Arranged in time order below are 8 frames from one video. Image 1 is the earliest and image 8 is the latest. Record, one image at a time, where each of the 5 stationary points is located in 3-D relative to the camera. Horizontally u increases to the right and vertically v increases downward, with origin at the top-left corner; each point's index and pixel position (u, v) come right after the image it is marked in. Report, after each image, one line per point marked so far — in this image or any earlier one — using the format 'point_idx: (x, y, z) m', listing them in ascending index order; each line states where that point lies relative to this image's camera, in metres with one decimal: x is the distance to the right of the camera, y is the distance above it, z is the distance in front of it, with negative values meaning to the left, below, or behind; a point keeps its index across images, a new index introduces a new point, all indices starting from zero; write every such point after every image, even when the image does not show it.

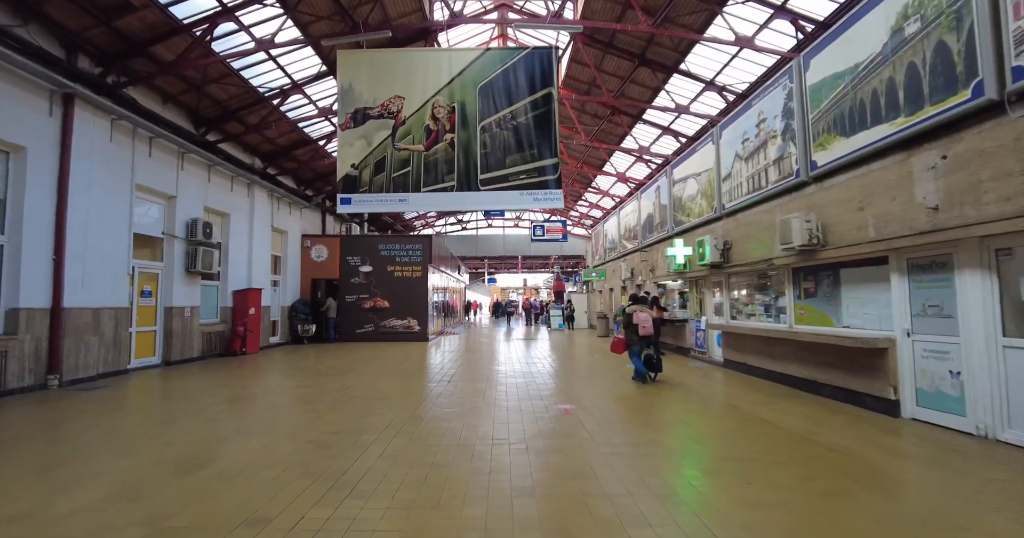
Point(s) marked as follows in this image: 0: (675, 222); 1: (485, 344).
0: (+4.3, +1.2, +11.7) m
1: (-0.9, -2.8, +17.2) m
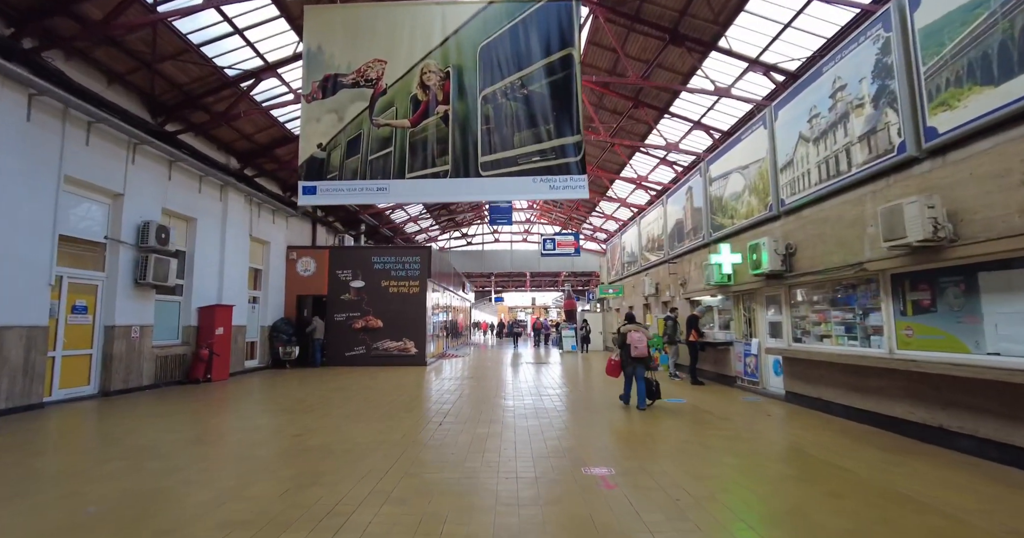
0: (+4.5, +0.9, +10.0) m
1: (-0.6, -3.4, +15.4) m
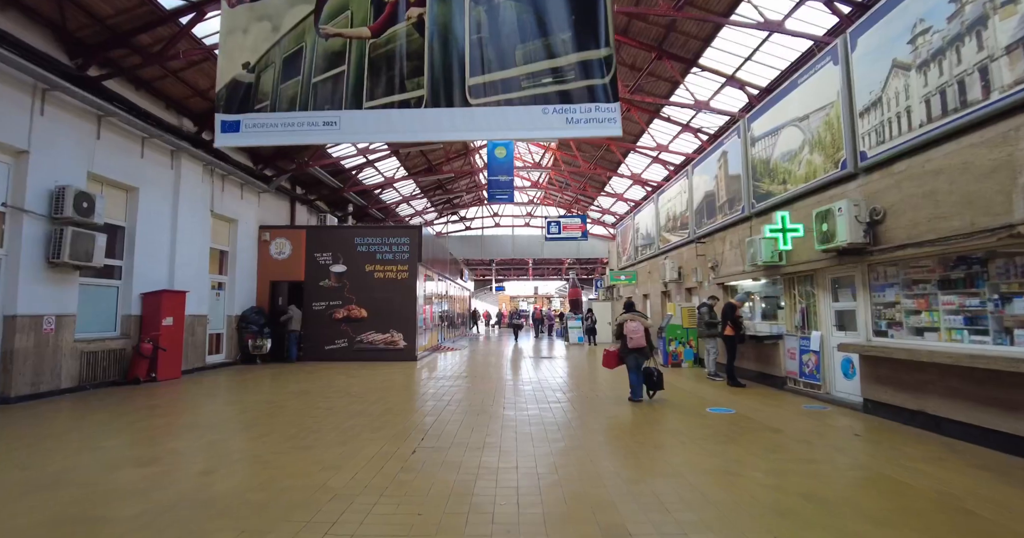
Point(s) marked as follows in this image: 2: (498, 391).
0: (+4.5, +1.3, +8.3) m
1: (-0.6, -2.9, +13.8) m
2: (-0.3, -2.5, +9.6) m
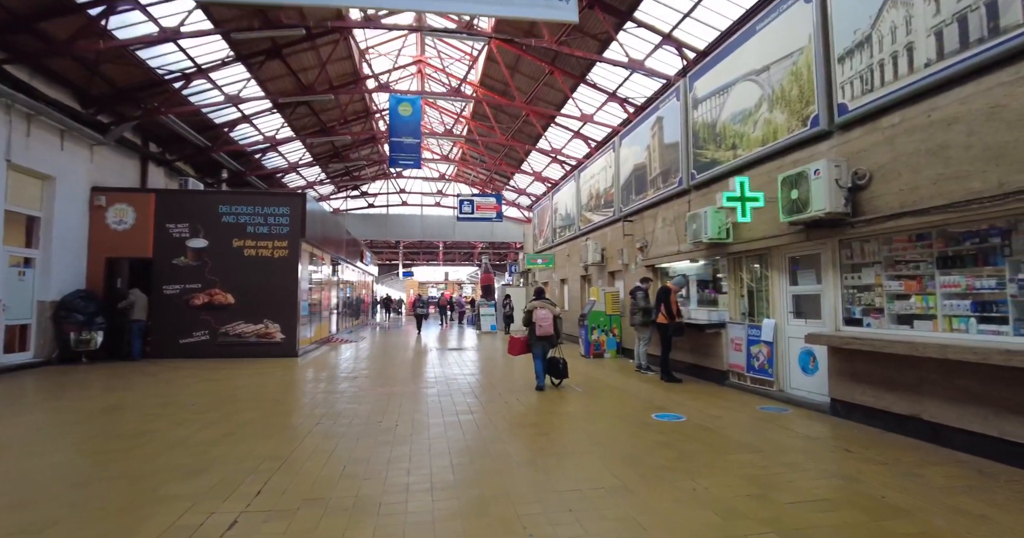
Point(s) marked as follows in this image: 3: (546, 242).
0: (+3.1, +1.6, +7.3) m
1: (-3.1, -2.3, +11.9) m
2: (-1.9, -2.1, +7.8) m
3: (+1.3, +1.1, +18.5) m
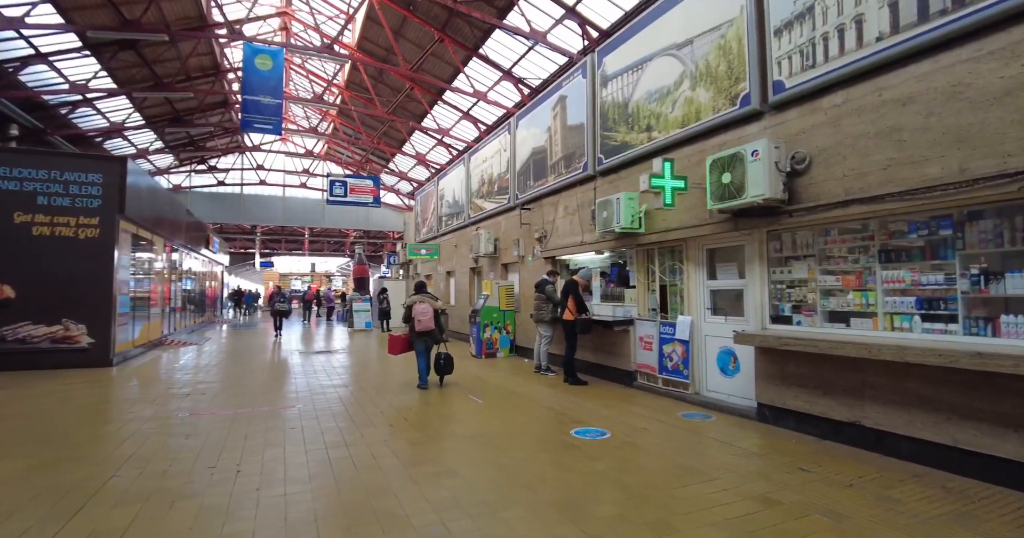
0: (+1.5, +1.7, +6.8) m
1: (-5.7, -2.1, +9.6) m
2: (-3.5, -1.9, +6.0) m
3: (-3.1, +1.5, +17.1) m
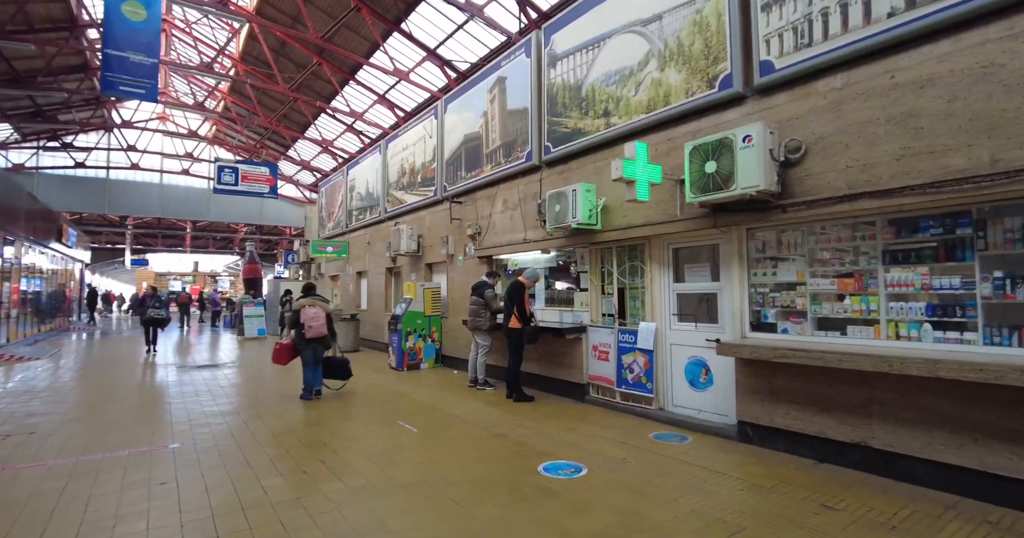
0: (+0.7, +1.7, +6.1) m
1: (-7.0, -2.0, +7.5) m
2: (-4.1, -1.9, +4.3) m
3: (-5.9, +1.5, +15.3) m
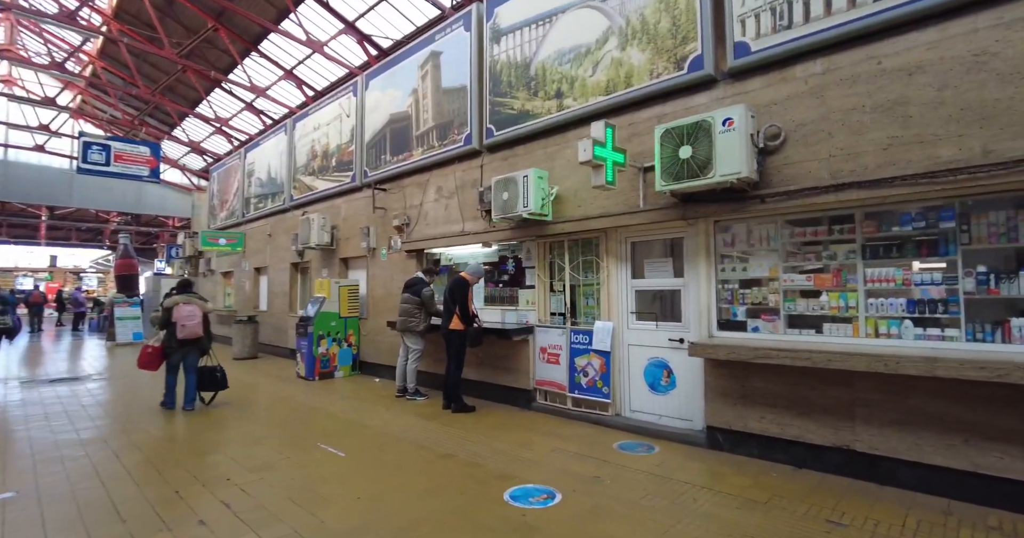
0: (-0.1, +1.8, +5.5) m
1: (-7.9, -1.8, +5.5) m
2: (-4.5, -1.8, +2.9) m
3: (-8.2, +1.6, +13.4) m
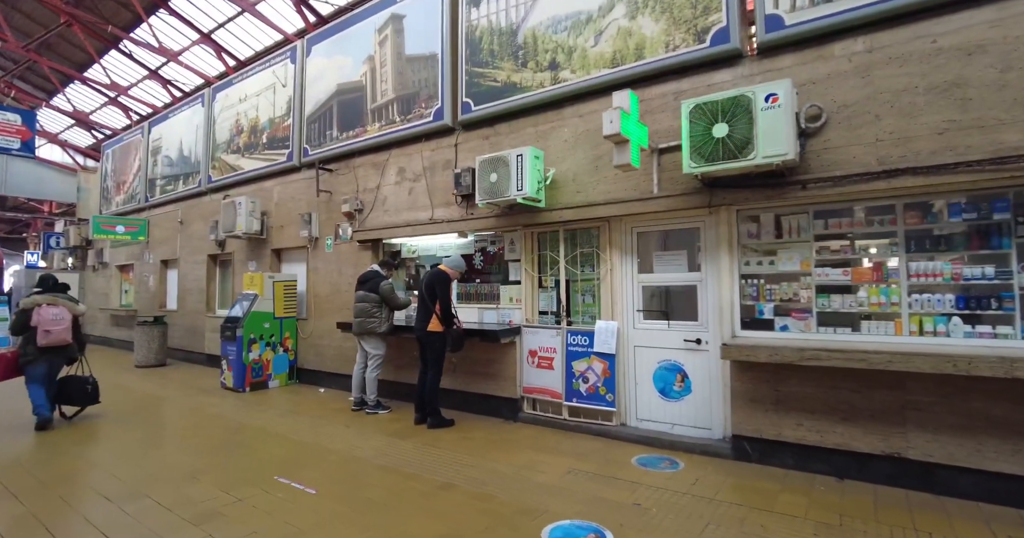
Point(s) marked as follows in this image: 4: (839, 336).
0: (-0.2, +1.9, +4.9) m
1: (-8.0, -1.7, +3.7) m
2: (-4.2, -1.7, +1.7) m
3: (-9.5, +1.8, +11.5) m
4: (+2.2, -0.4, +3.1) m
